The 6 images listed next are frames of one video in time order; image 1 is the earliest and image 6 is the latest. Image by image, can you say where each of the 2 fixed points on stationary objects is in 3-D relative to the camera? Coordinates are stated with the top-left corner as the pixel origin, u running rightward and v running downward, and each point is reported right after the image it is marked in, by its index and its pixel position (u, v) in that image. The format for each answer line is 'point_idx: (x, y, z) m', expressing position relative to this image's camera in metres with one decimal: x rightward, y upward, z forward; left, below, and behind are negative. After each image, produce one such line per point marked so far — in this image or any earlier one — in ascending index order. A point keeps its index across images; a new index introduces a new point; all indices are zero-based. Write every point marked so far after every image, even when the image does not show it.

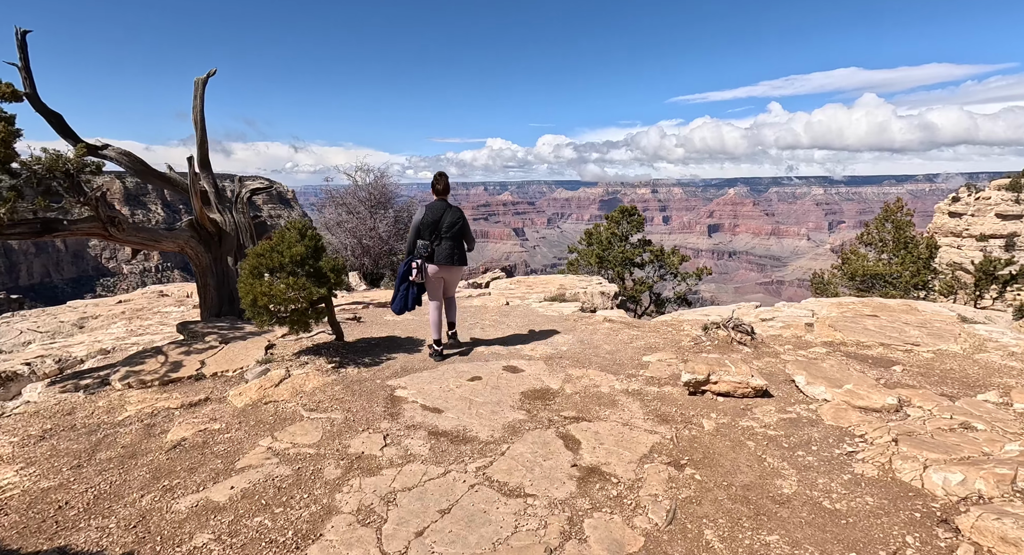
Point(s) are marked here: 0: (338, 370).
0: (-2.3, -1.2, +7.0) m
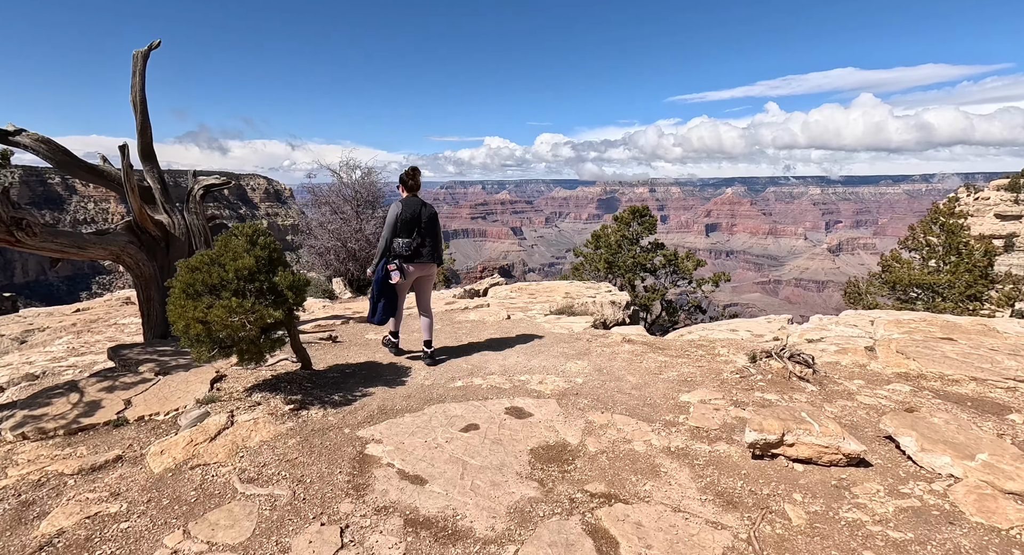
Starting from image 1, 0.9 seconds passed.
0: (-2.2, -1.4, +5.5) m
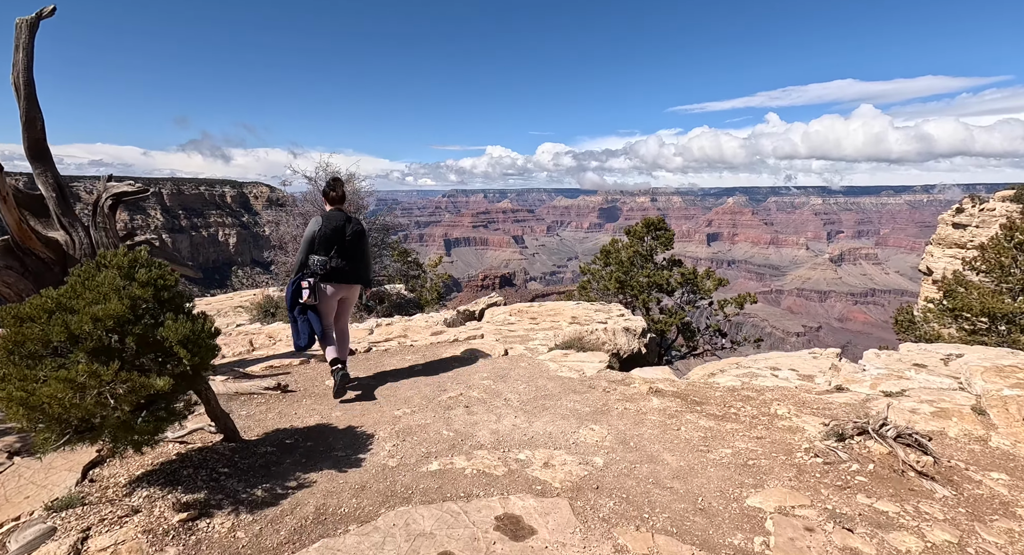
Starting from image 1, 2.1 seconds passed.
0: (-2.3, -1.8, +3.8) m
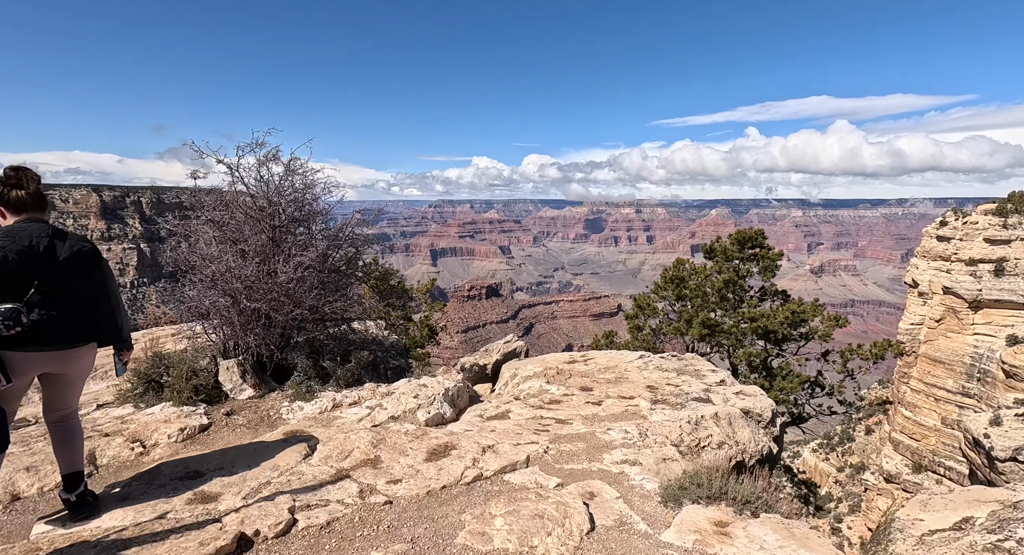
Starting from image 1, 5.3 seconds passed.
0: (-1.4, -2.3, -1.1) m
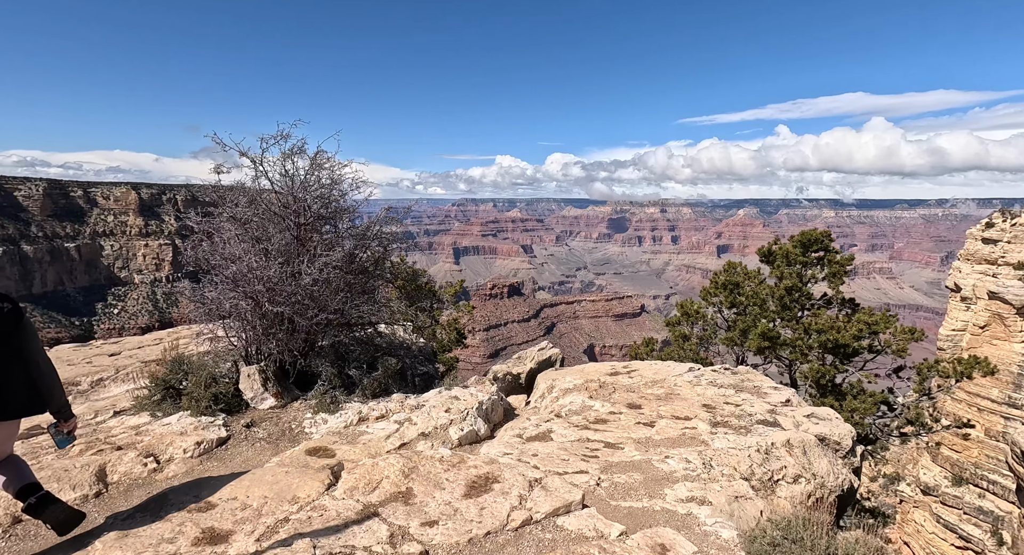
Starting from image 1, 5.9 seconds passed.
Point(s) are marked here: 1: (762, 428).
0: (-1.3, -2.4, -1.7) m
1: (+3.1, -1.8, +6.5) m
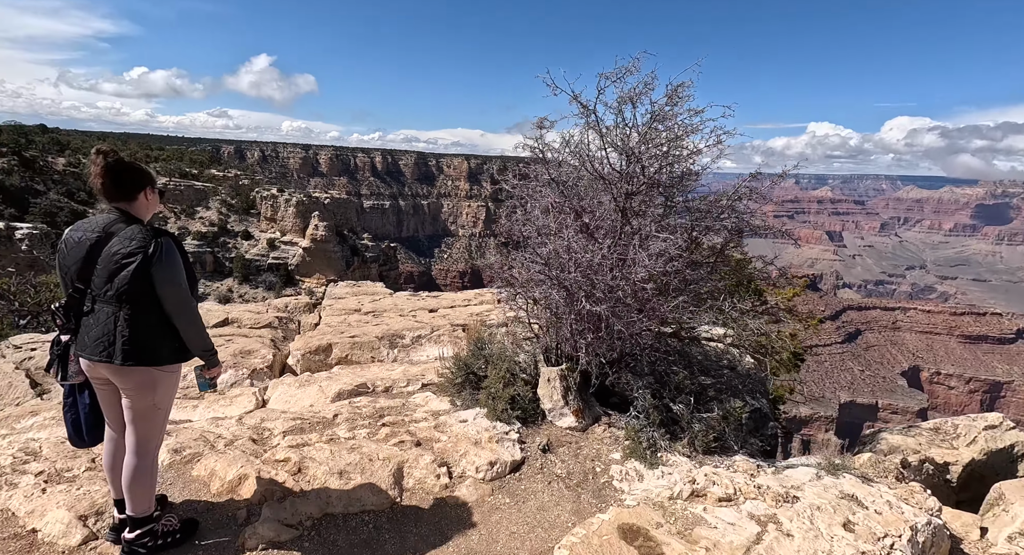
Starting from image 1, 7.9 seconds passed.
0: (-2.1, -2.7, -3.5) m
1: (+5.8, -2.6, +1.4) m
